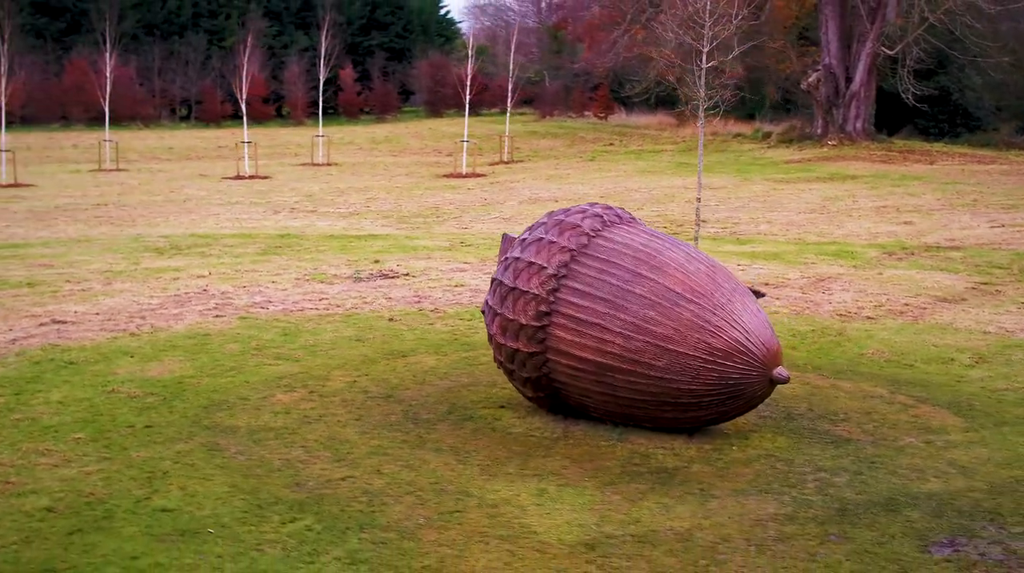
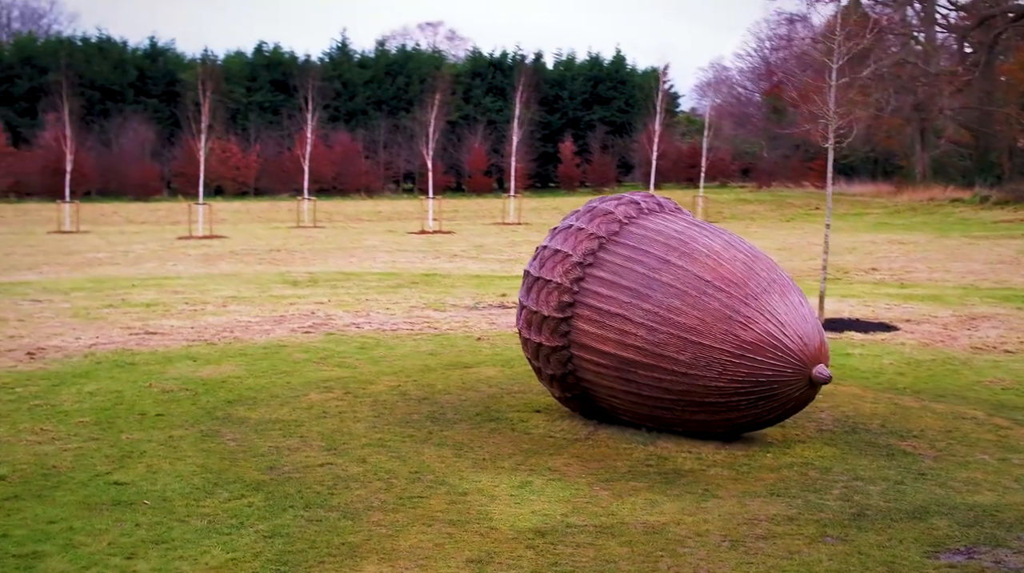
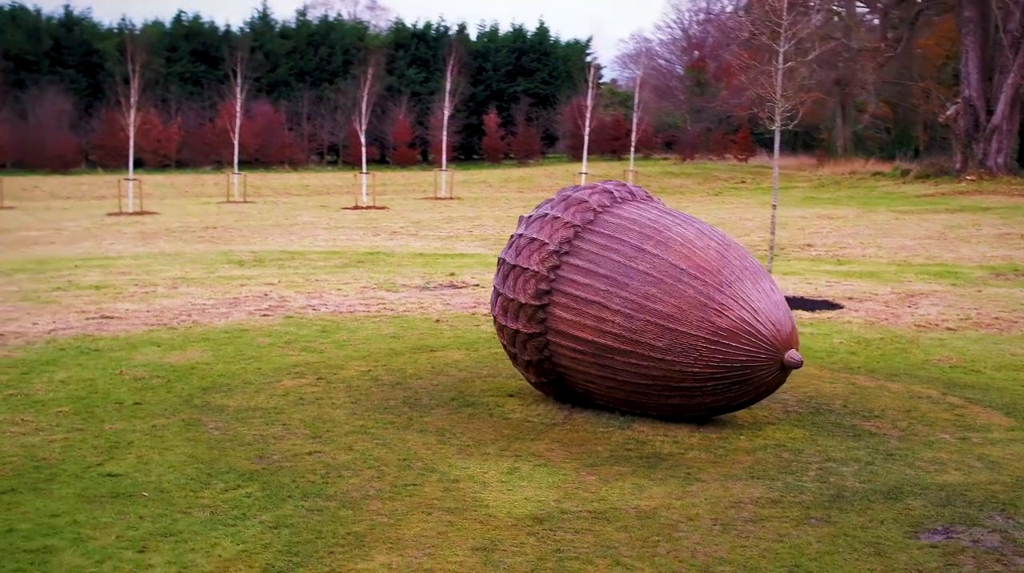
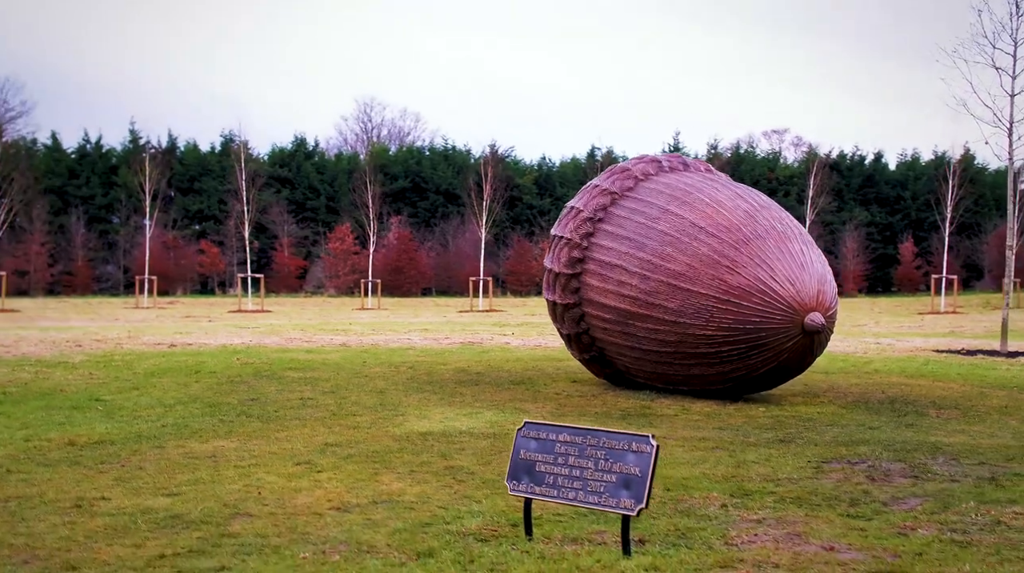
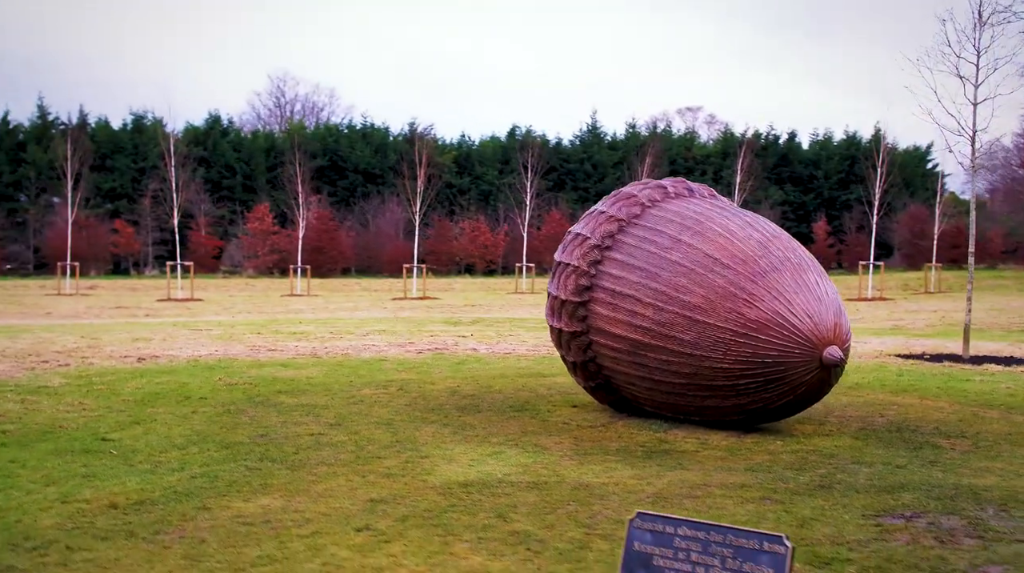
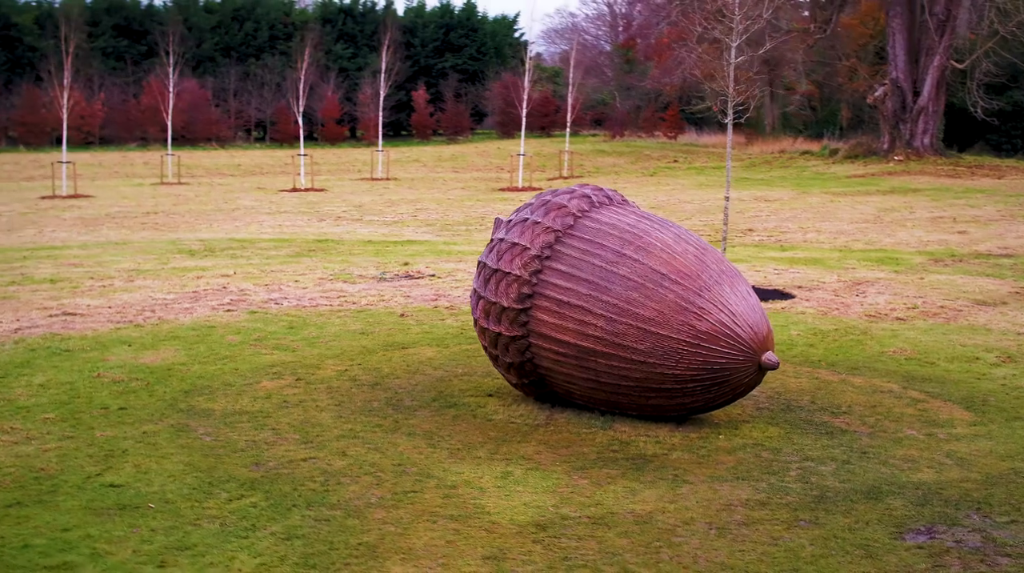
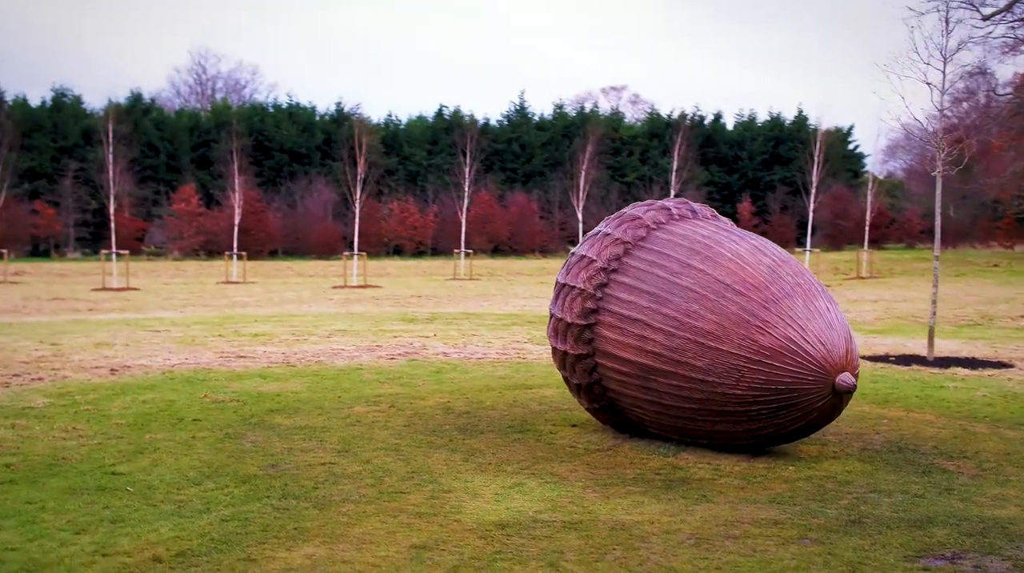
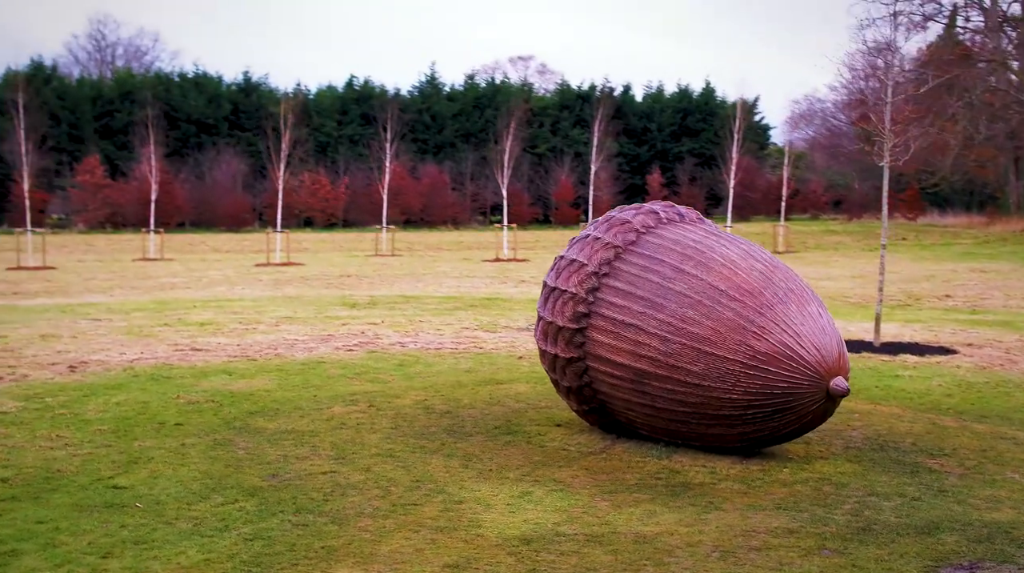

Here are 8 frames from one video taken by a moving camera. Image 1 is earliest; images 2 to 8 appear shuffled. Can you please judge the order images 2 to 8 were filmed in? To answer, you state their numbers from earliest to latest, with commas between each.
6, 3, 2, 8, 7, 5, 4
